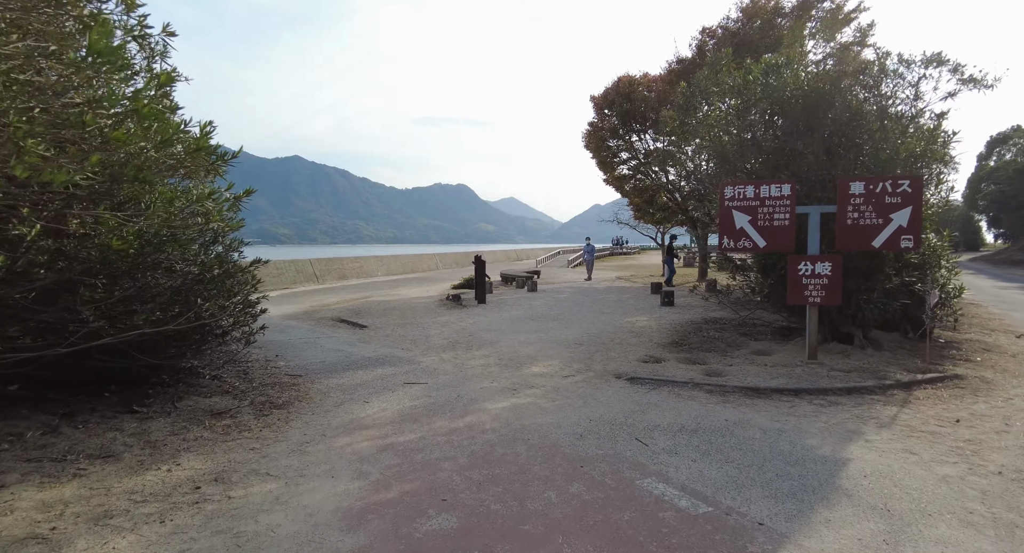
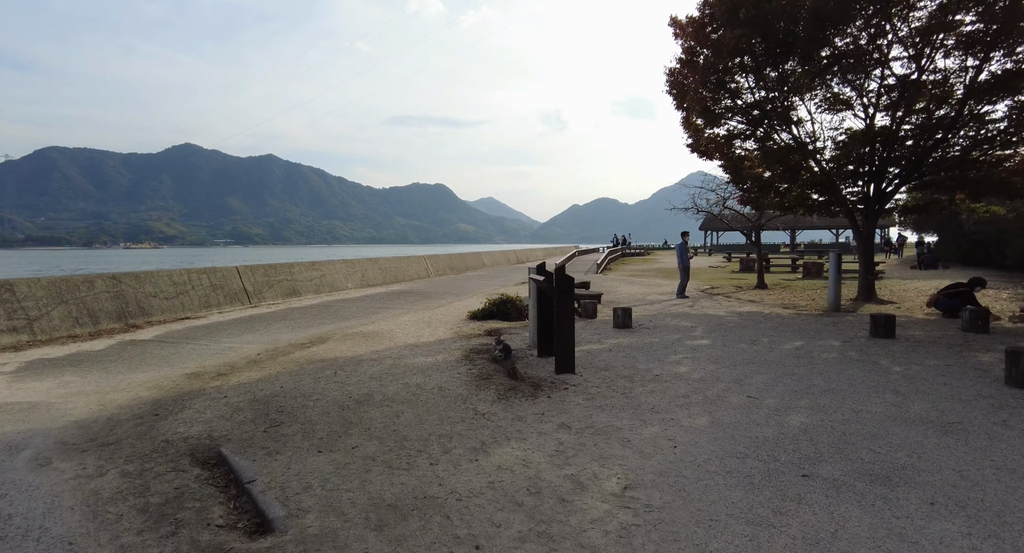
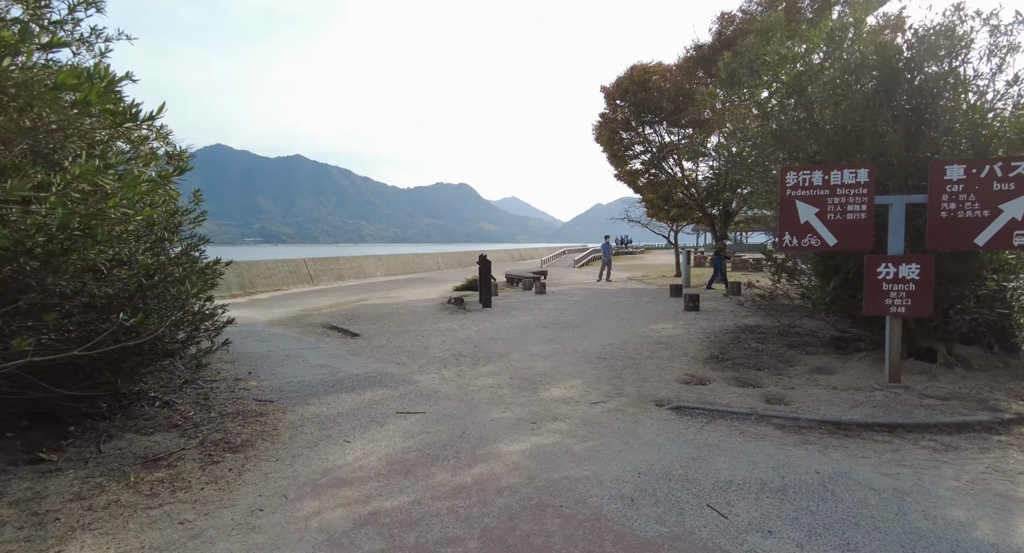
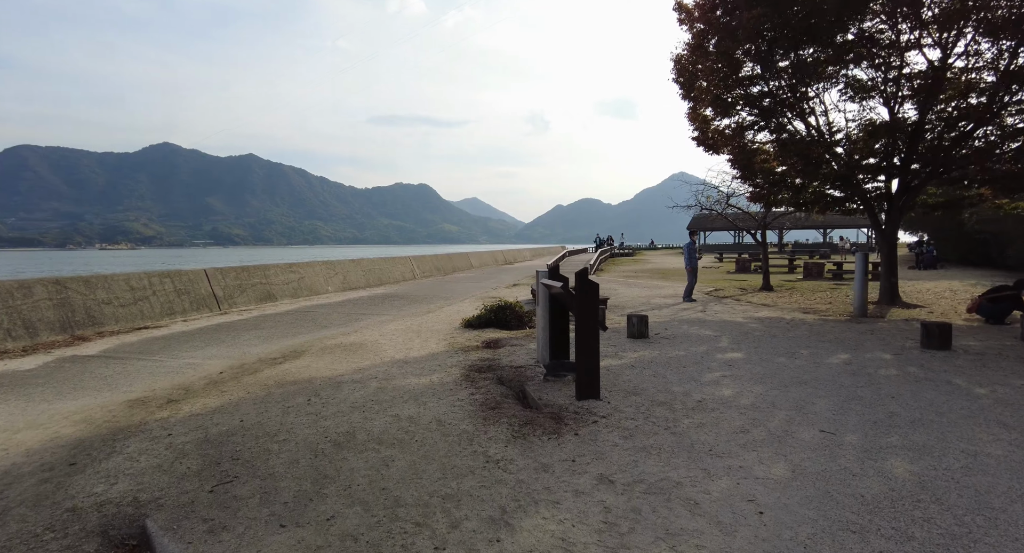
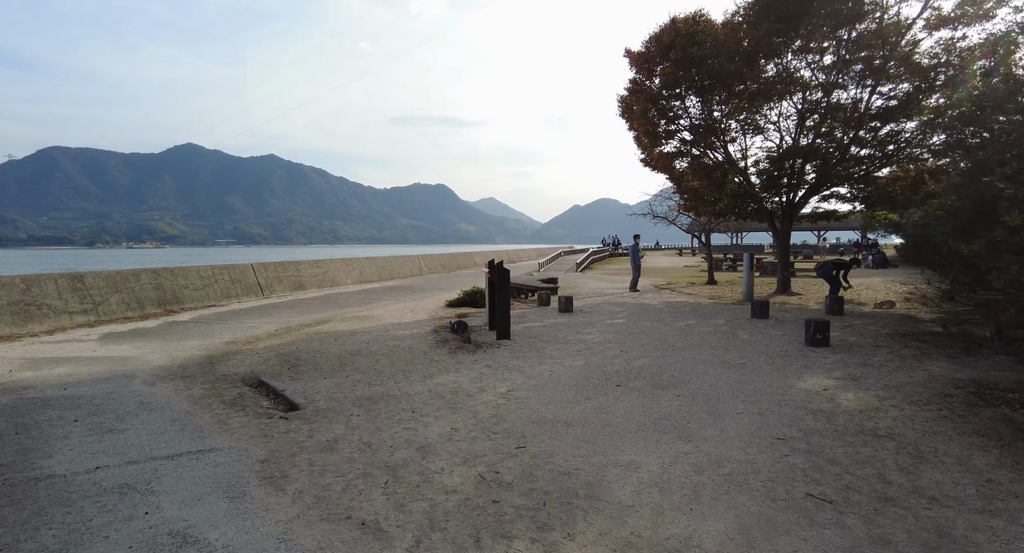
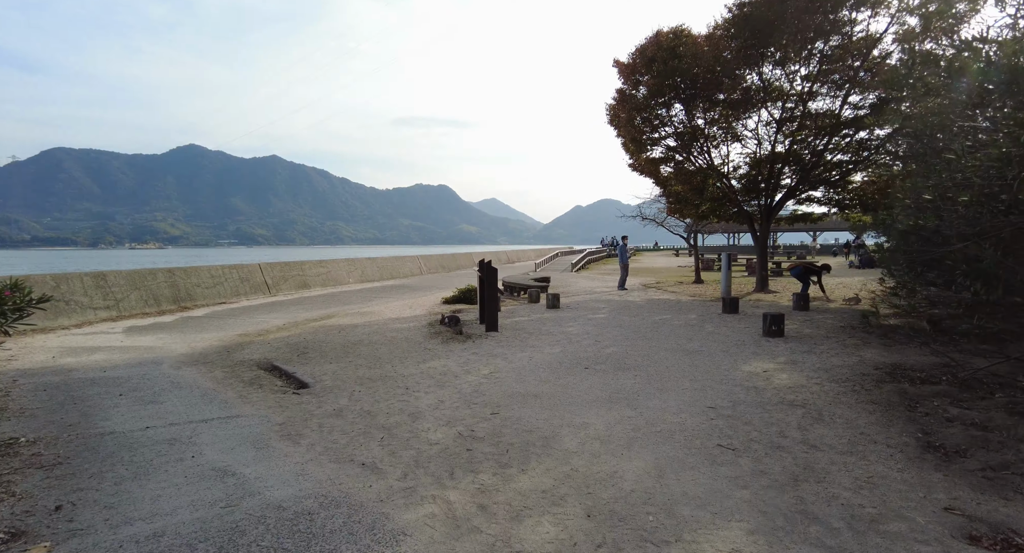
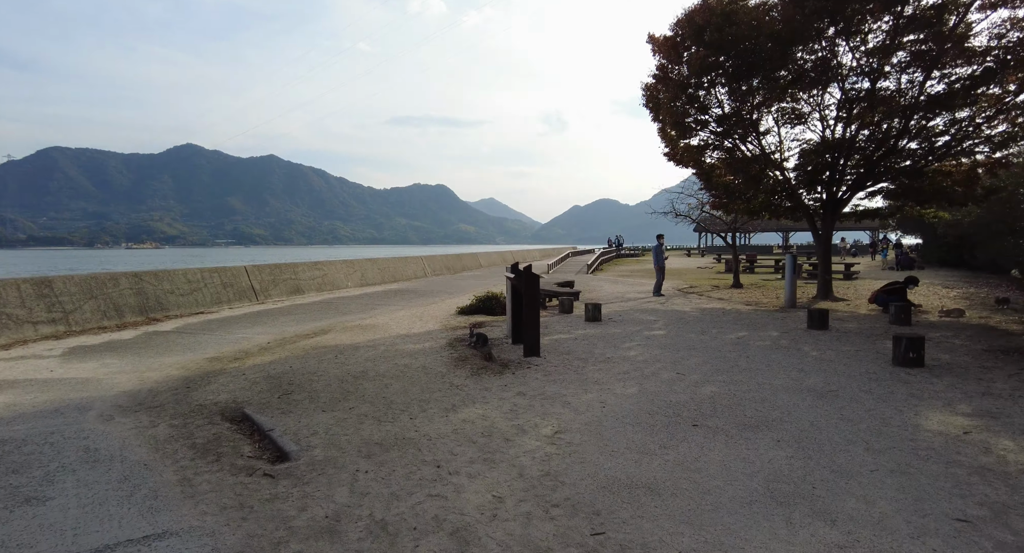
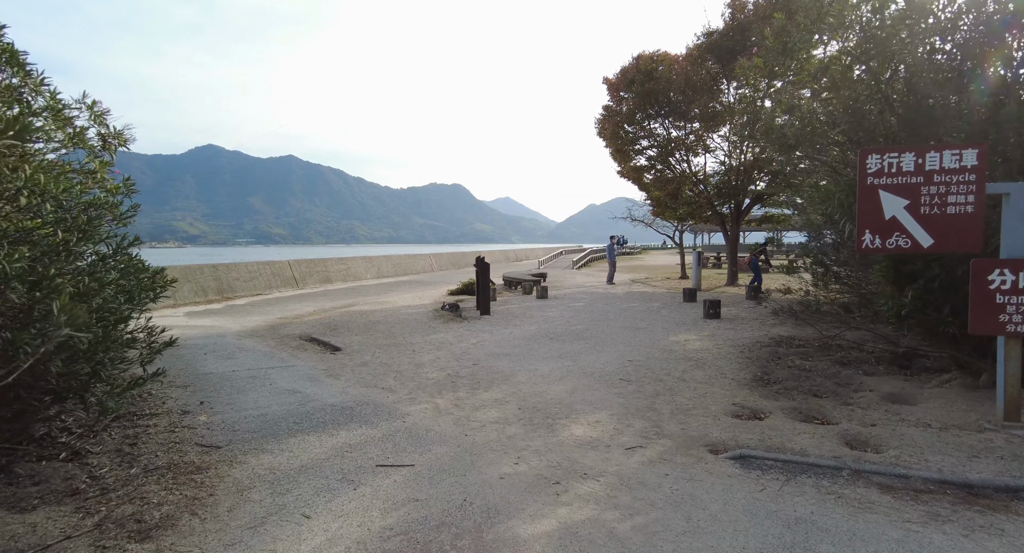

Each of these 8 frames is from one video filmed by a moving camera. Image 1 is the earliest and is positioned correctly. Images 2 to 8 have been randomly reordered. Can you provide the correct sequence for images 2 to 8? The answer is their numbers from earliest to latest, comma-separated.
3, 8, 6, 5, 7, 2, 4
